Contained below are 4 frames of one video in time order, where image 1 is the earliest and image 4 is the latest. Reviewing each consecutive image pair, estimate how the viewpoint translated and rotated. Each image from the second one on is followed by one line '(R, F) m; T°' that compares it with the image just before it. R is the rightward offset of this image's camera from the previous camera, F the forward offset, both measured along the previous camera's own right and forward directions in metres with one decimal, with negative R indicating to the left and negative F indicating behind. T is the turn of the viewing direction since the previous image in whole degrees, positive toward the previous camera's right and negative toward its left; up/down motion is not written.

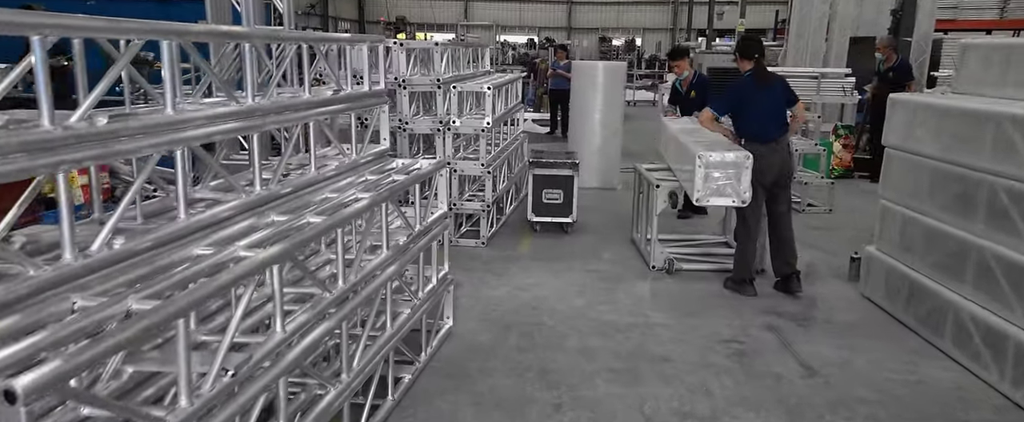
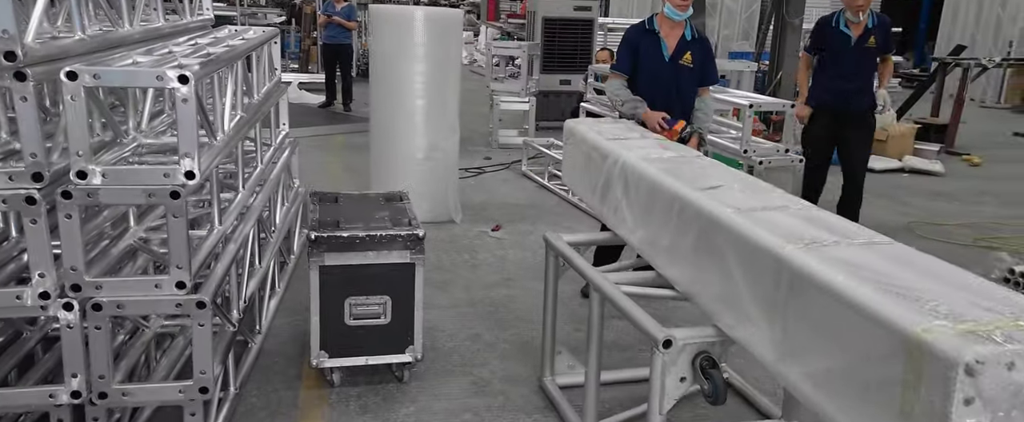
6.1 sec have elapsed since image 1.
(+0.1, +4.5) m; +16°
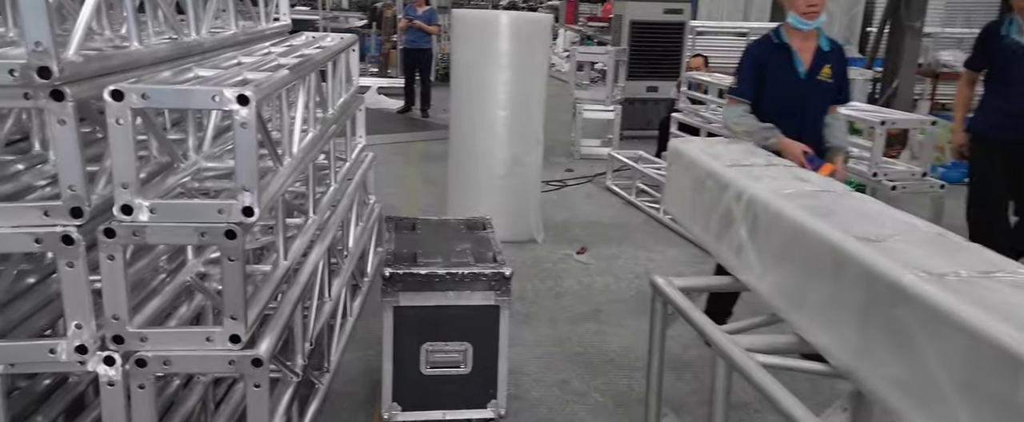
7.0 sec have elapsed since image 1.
(-0.1, +0.5) m; -5°
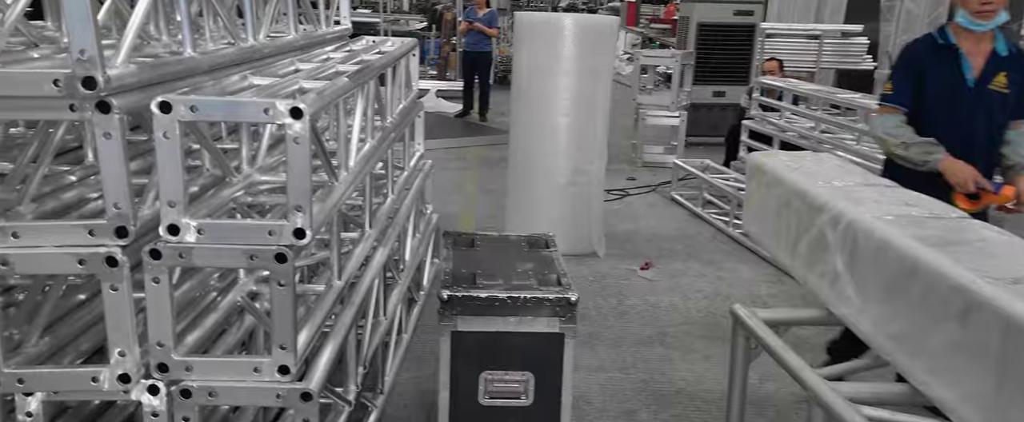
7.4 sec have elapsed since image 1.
(-0.1, +0.2) m; -4°
